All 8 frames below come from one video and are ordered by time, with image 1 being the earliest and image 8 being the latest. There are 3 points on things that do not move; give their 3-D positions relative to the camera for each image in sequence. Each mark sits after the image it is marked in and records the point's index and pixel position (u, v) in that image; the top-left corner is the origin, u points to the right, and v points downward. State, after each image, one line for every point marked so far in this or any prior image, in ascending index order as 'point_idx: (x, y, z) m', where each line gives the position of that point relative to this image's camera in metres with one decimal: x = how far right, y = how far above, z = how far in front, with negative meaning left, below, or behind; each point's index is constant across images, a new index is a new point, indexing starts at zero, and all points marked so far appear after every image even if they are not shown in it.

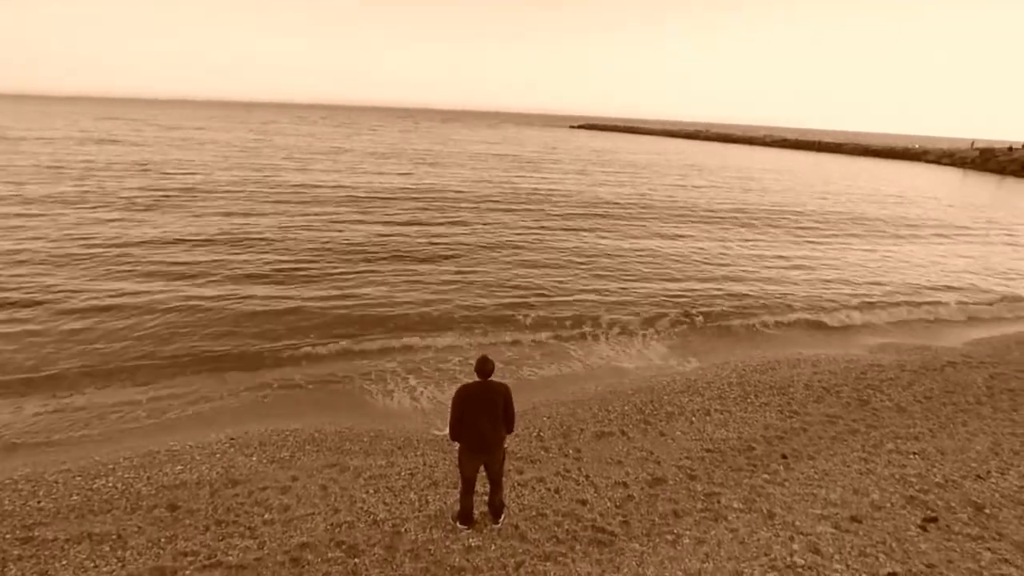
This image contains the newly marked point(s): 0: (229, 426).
0: (-5.7, -2.8, +12.8) m
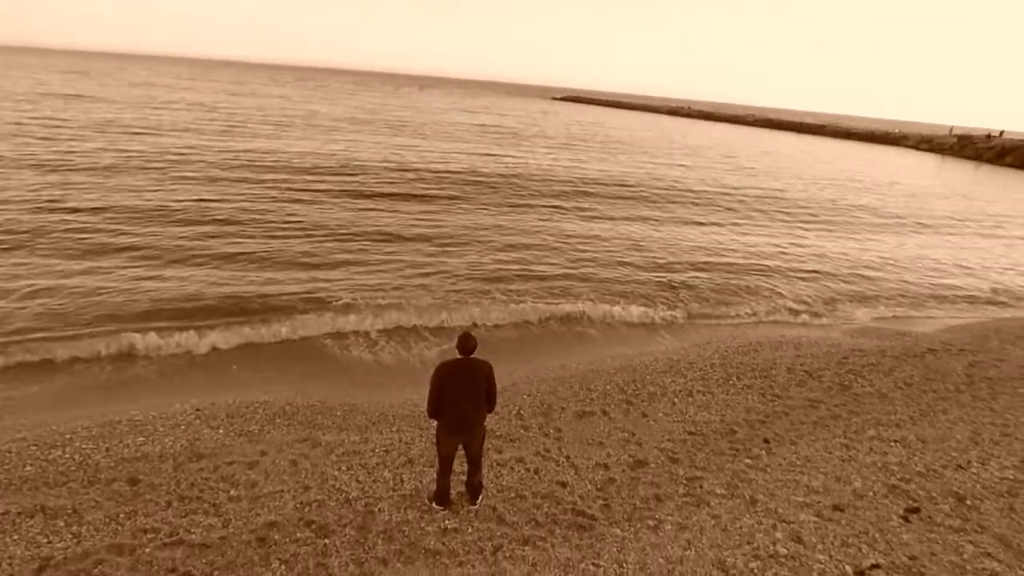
0: (-6.1, -2.1, +12.2) m
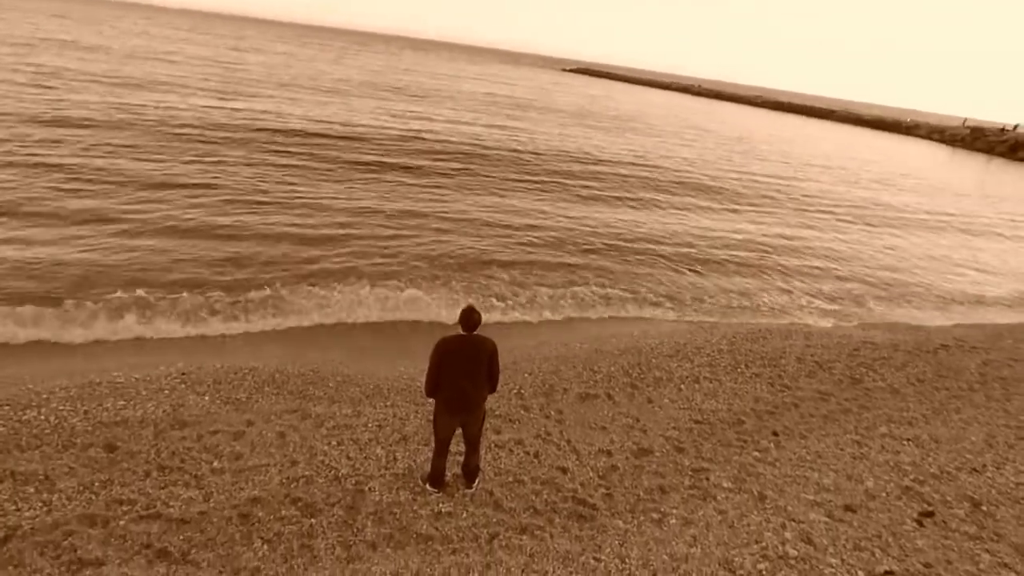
0: (-6.1, -1.3, +11.7) m
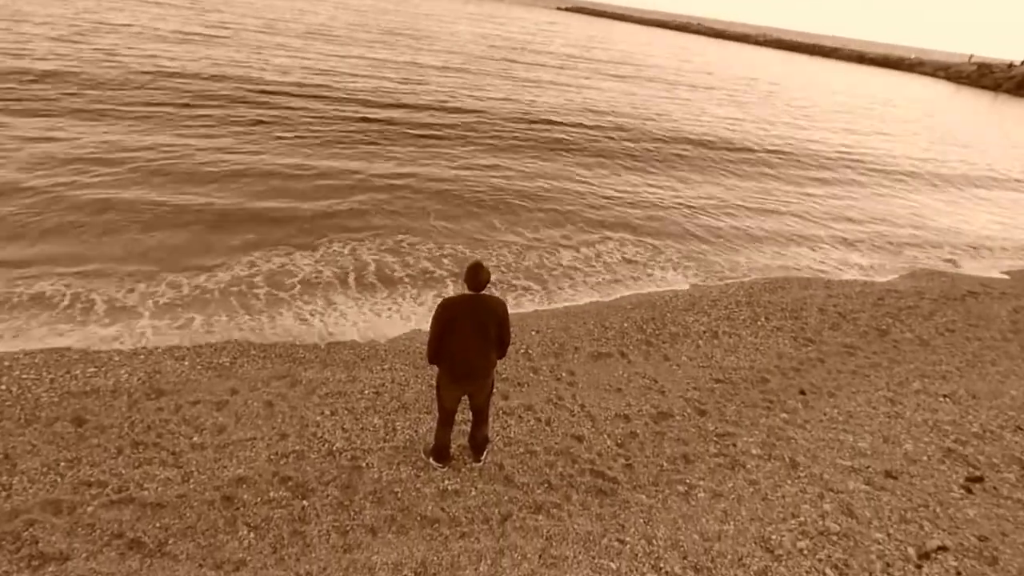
0: (-6.0, -0.6, +10.7) m
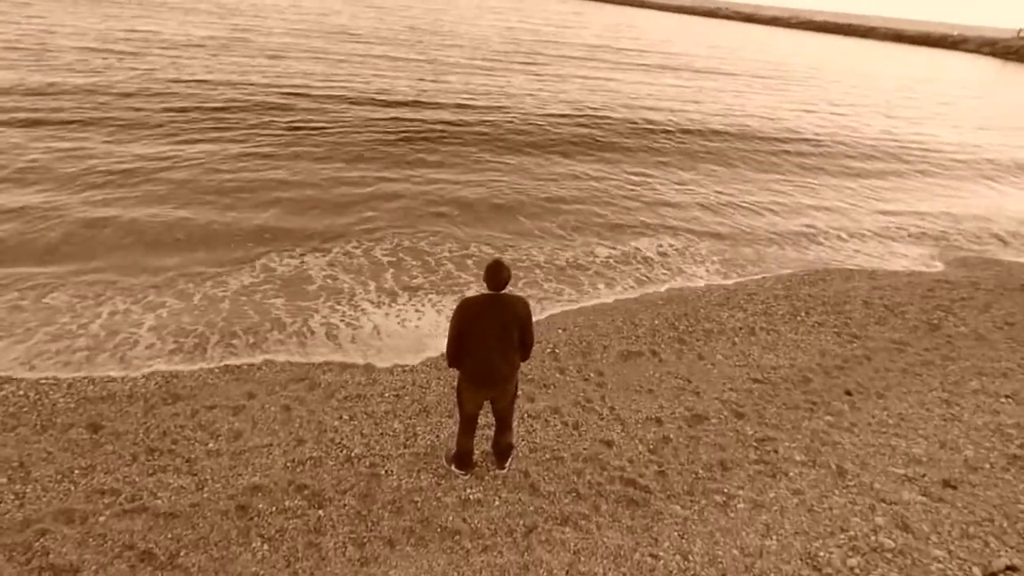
0: (-5.5, -0.6, +10.5) m
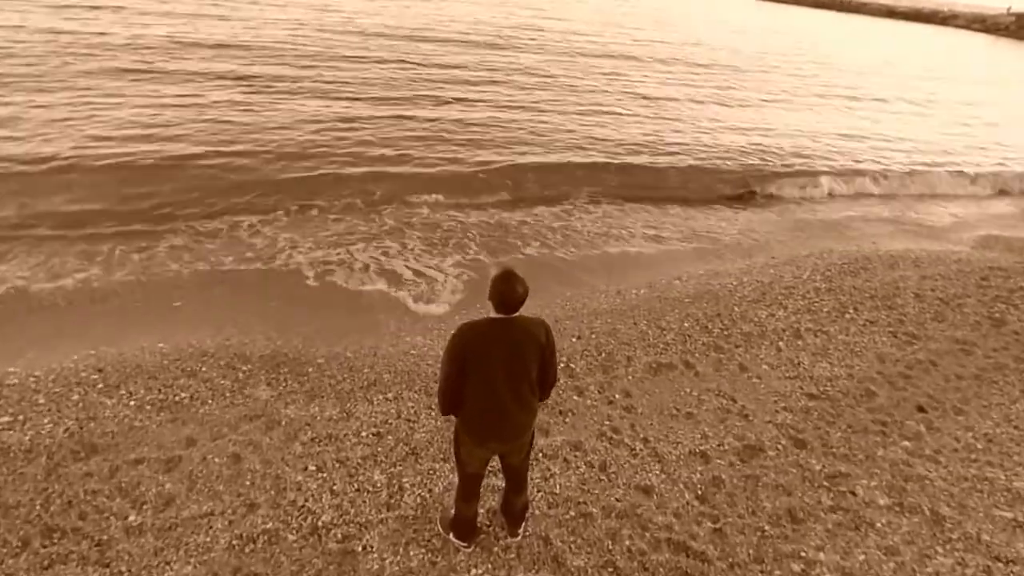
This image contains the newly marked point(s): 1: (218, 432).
0: (-5.5, -0.8, +8.6) m
1: (-3.2, -1.6, +7.0) m
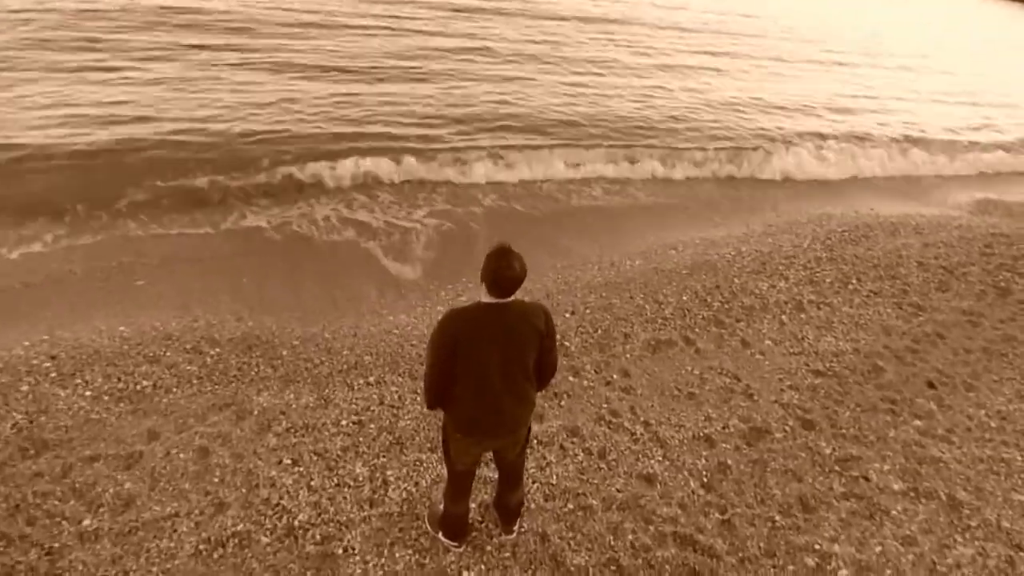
0: (-5.6, -0.5, +7.9) m
1: (-3.3, -1.4, +6.4) m
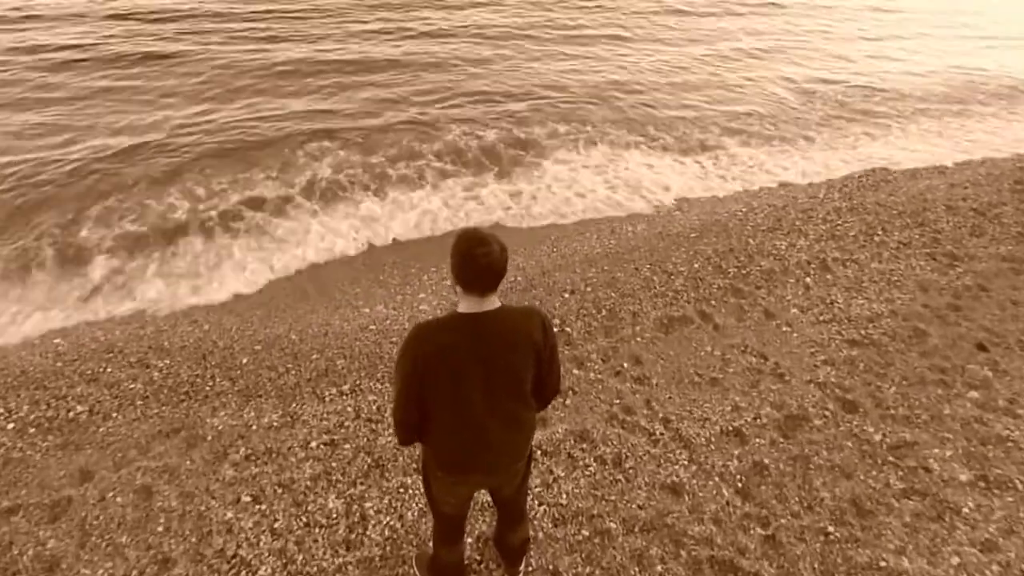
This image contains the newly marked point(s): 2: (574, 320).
0: (-5.7, -0.6, +6.9) m
1: (-3.3, -1.4, +5.4) m
2: (+0.7, -0.3, +7.4) m
